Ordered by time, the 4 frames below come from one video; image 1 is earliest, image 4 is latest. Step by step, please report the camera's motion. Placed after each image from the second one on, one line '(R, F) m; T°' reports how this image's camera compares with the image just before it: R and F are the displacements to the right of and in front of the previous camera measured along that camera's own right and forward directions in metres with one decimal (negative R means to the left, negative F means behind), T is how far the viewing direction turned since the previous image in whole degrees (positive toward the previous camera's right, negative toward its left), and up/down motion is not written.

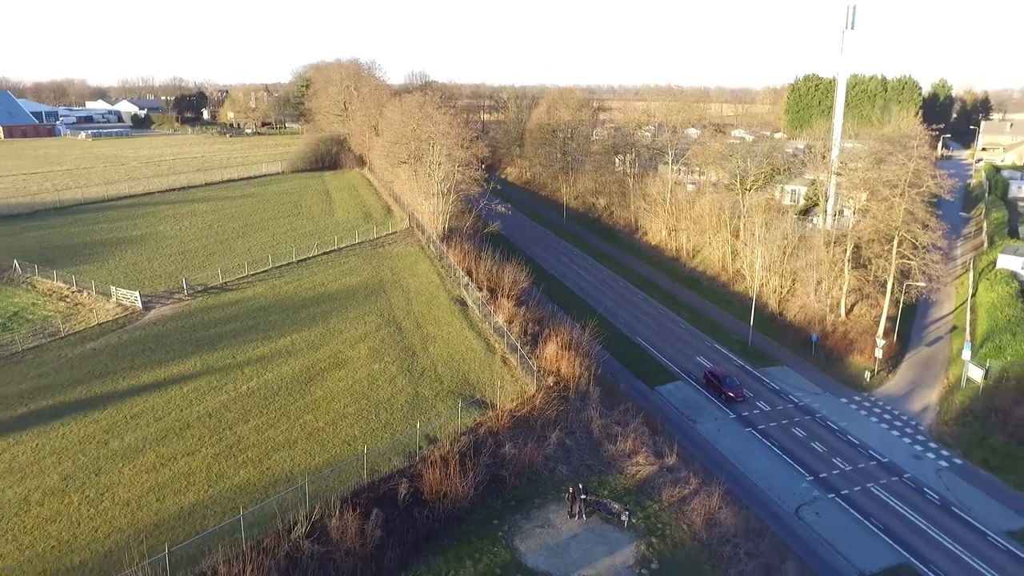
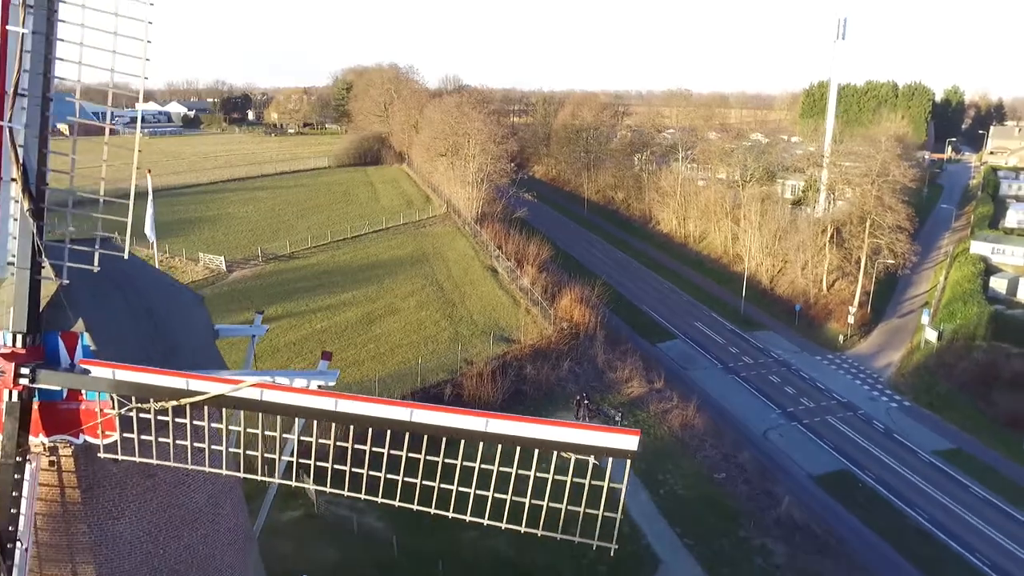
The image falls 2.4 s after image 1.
(+0.2, -4.9) m; -2°
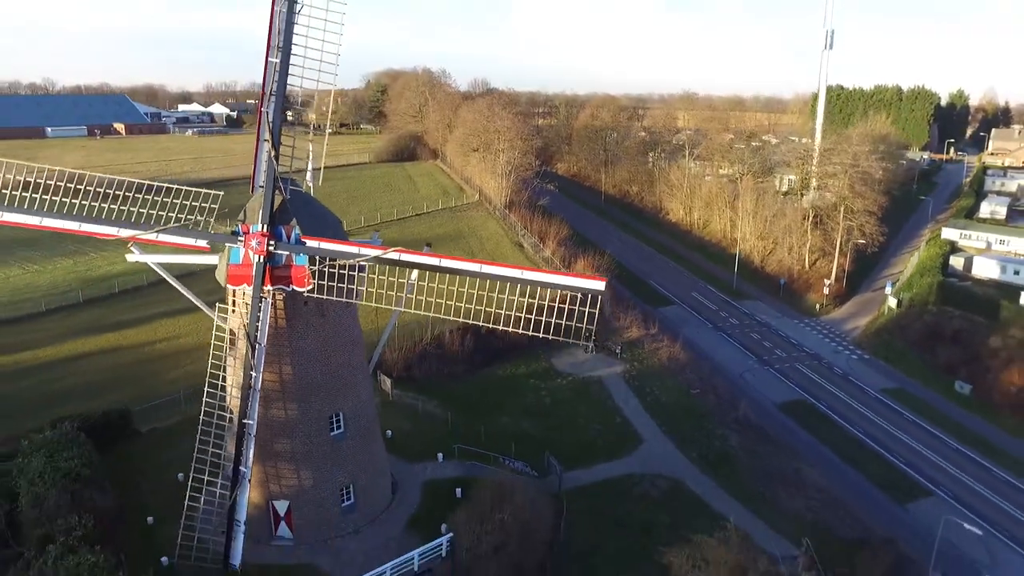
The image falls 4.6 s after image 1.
(0.0, -5.8) m; -2°
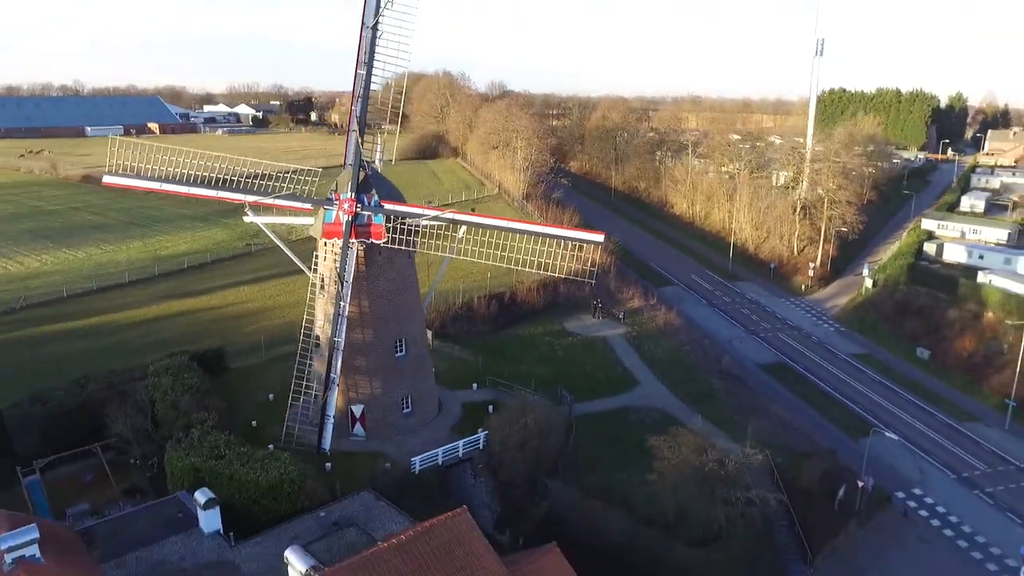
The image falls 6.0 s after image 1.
(-0.2, -4.6) m; -1°
